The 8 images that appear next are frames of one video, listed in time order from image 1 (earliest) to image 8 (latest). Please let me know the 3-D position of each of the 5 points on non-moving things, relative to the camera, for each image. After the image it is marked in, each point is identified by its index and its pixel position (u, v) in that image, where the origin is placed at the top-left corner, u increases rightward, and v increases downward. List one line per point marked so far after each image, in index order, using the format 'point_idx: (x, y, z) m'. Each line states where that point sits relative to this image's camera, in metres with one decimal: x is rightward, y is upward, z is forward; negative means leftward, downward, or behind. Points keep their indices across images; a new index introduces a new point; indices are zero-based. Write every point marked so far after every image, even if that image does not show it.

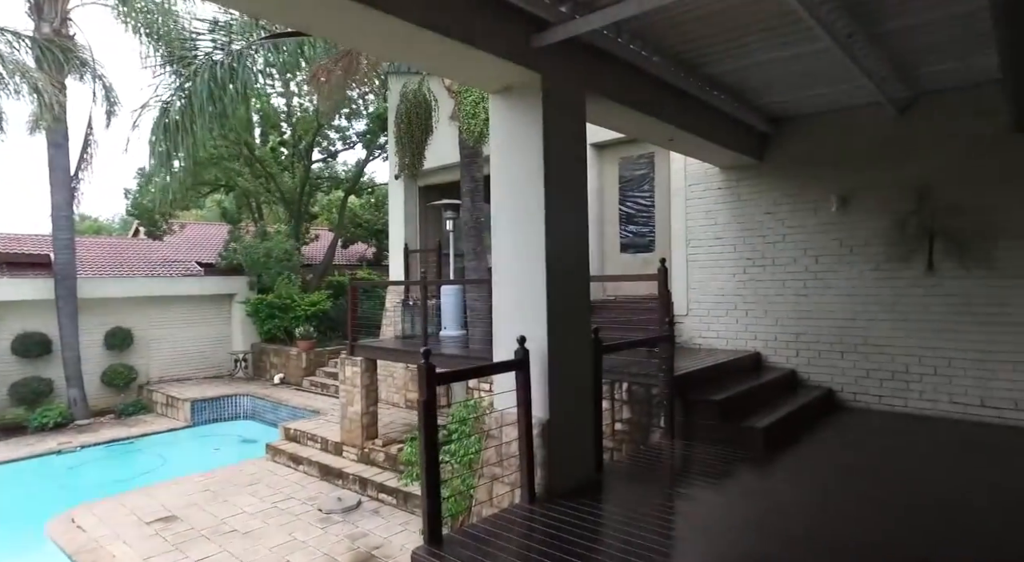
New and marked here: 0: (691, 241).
0: (+1.8, +0.4, +6.7) m
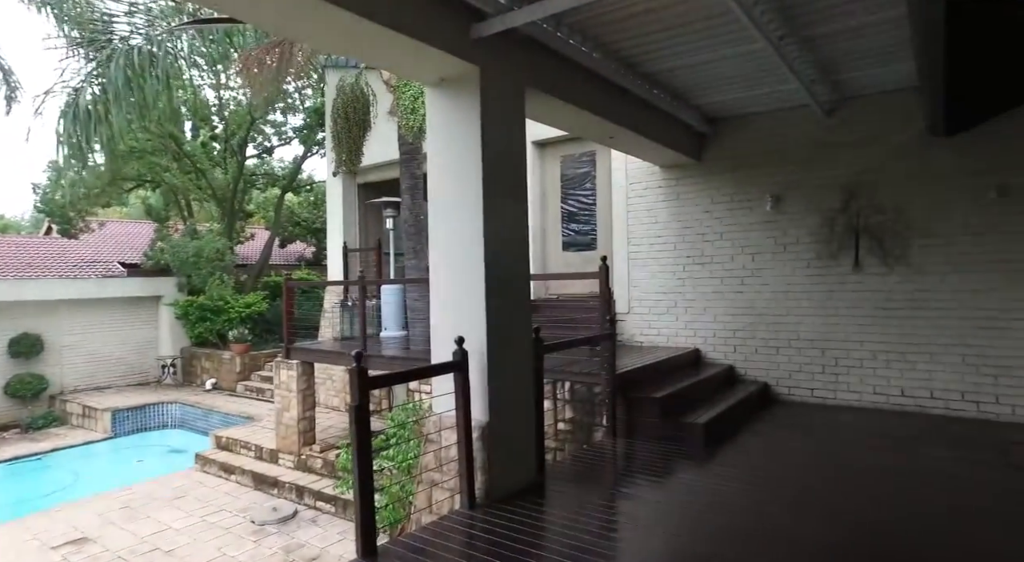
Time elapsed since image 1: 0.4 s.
0: (+1.2, +0.4, +6.7) m
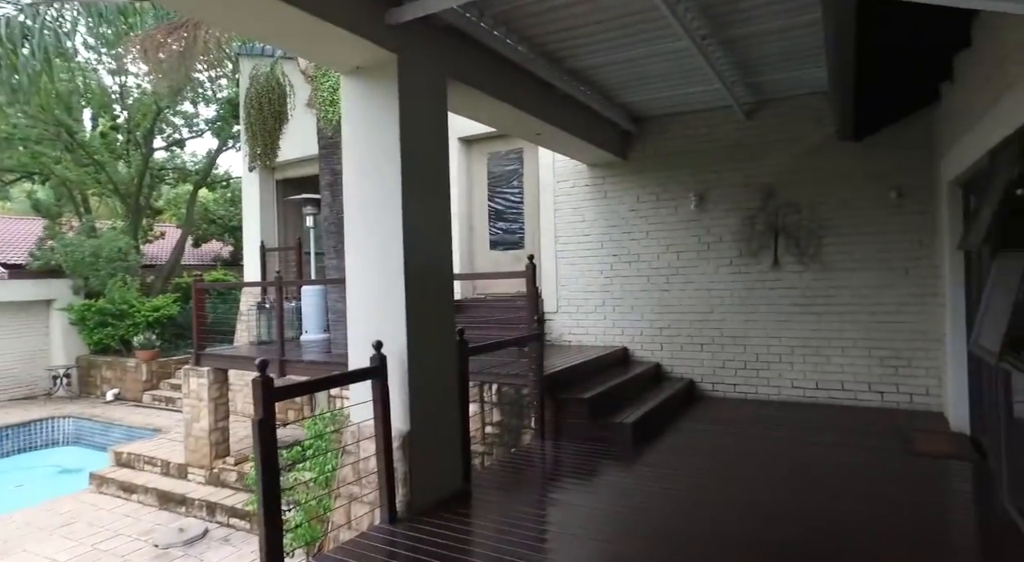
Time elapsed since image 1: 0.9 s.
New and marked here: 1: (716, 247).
0: (+0.5, +0.4, +6.7) m
1: (+1.8, +0.3, +5.8) m
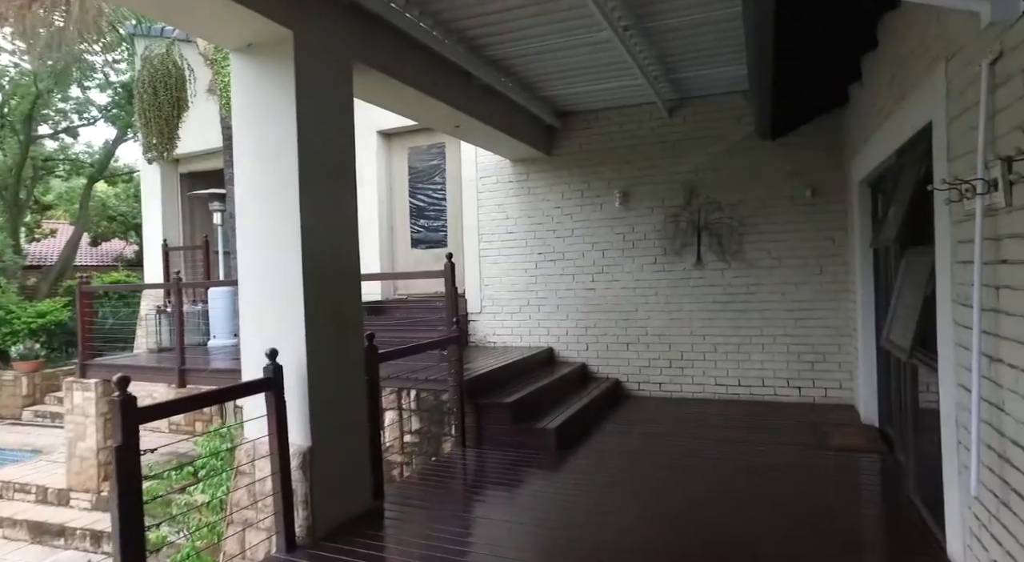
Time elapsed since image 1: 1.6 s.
0: (-0.3, +0.4, +6.4) m
1: (+1.1, +0.3, +5.8) m
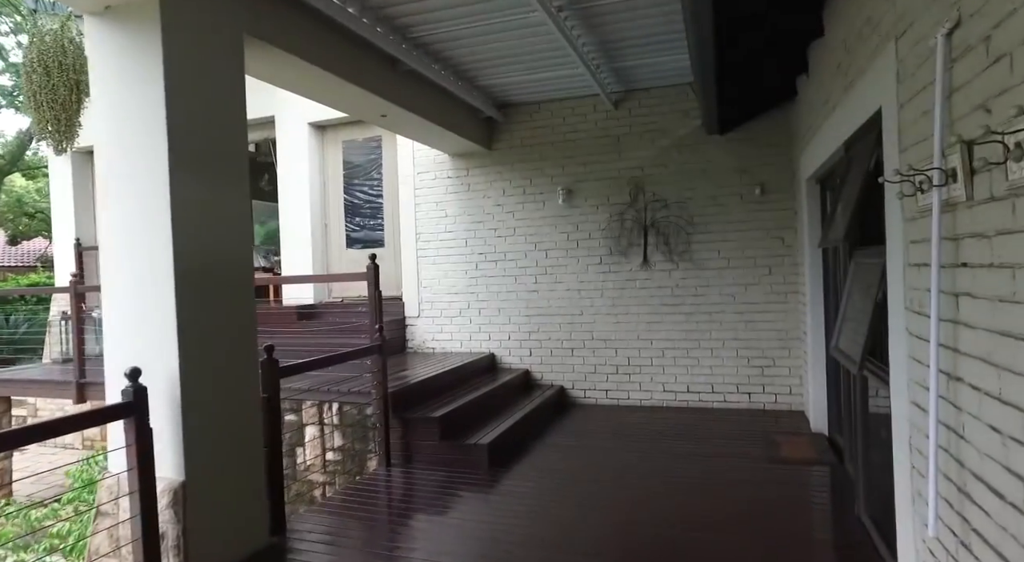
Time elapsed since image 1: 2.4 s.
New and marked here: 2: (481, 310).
0: (-0.8, +0.4, +6.1) m
1: (+0.6, +0.3, +5.5) m
2: (-0.3, -0.3, +5.9) m
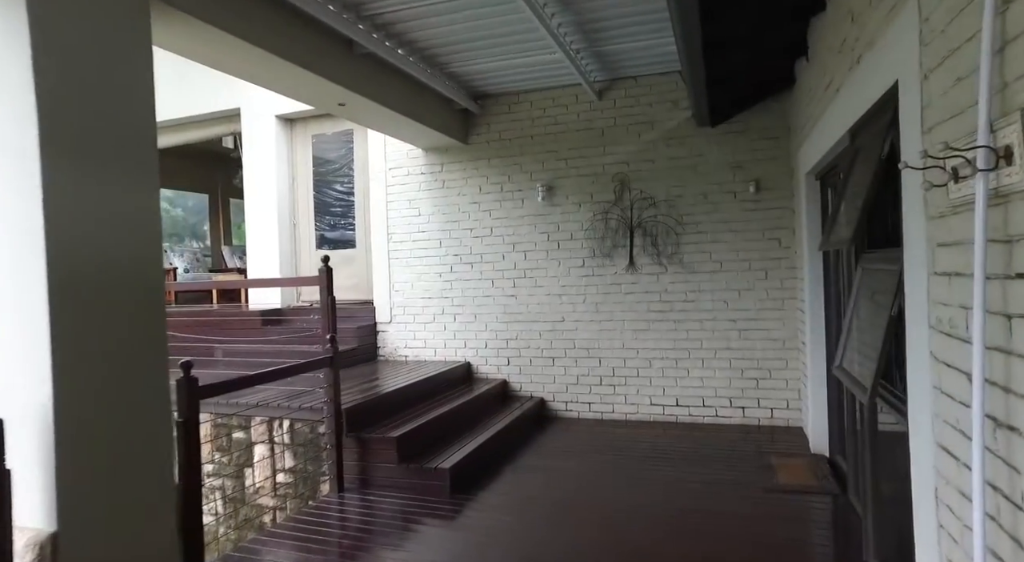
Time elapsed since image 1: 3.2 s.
0: (-1.0, +0.4, +5.7) m
1: (+0.4, +0.3, +5.1) m
2: (-0.5, -0.3, +5.5) m
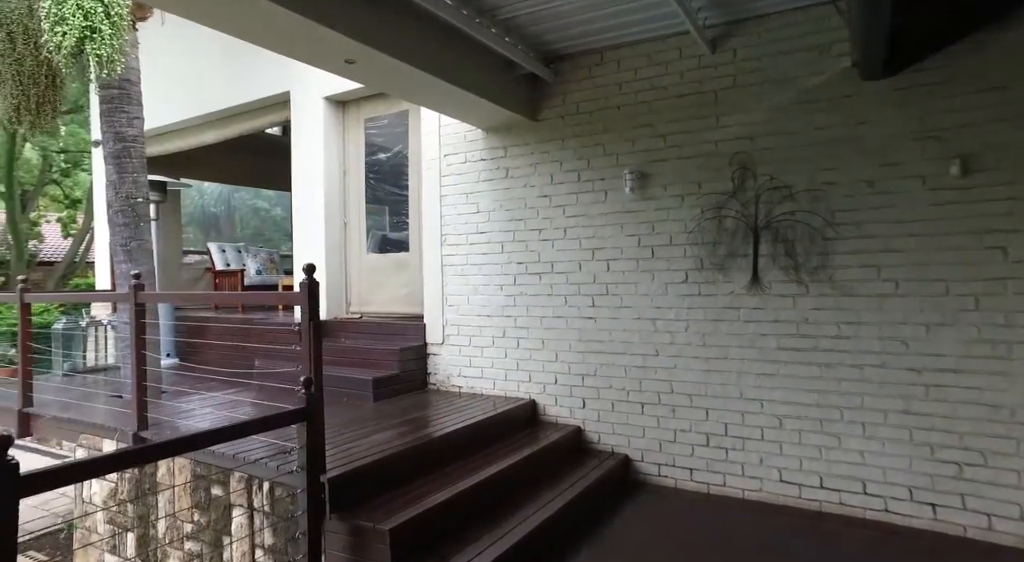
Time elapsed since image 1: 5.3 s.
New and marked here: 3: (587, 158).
0: (-0.5, +0.3, +4.6) m
1: (+0.9, +0.2, +3.8) m
2: (+0.1, -0.4, +4.3) m
3: (+0.5, +0.8, +4.0) m
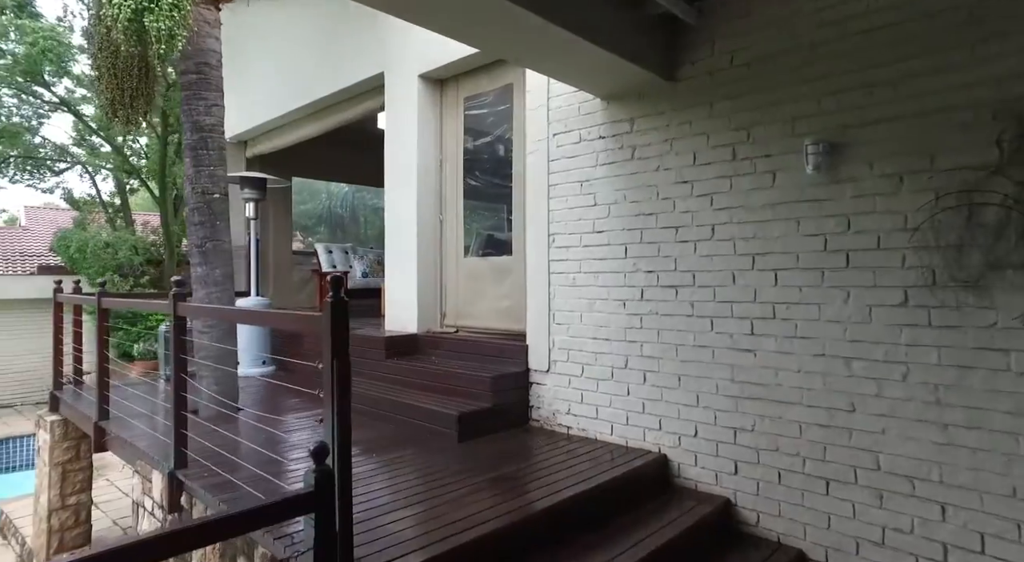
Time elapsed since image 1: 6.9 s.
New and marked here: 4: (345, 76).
0: (+0.2, +0.2, +3.6) m
1: (+1.4, +0.1, +2.6) m
2: (+0.7, -0.5, +3.2) m
3: (+1.1, +0.7, +2.9) m
4: (-1.4, +1.7, +5.4) m
